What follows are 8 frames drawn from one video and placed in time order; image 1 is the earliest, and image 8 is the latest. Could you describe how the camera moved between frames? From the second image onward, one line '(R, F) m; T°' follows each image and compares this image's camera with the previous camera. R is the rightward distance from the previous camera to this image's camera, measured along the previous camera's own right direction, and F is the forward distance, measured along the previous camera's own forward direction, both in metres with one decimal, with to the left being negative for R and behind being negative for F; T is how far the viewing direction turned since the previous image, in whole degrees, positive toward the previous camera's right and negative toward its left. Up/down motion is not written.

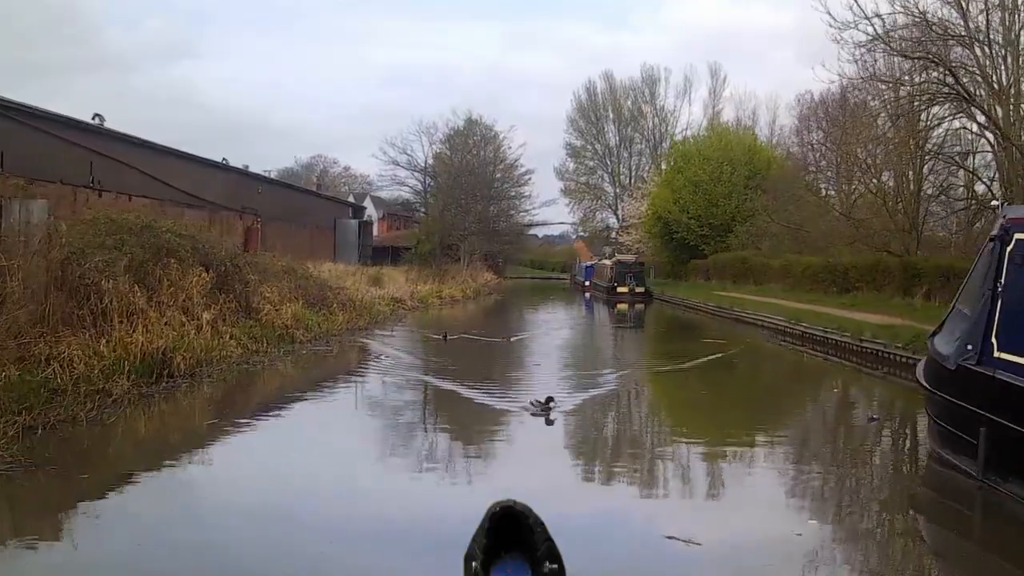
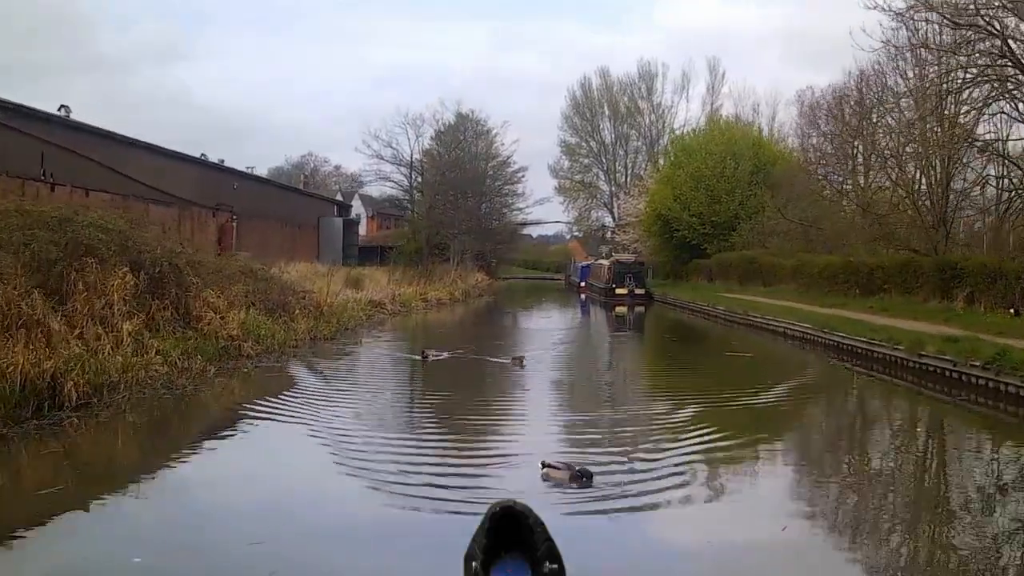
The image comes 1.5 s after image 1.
(+0.1, +2.1) m; 0°
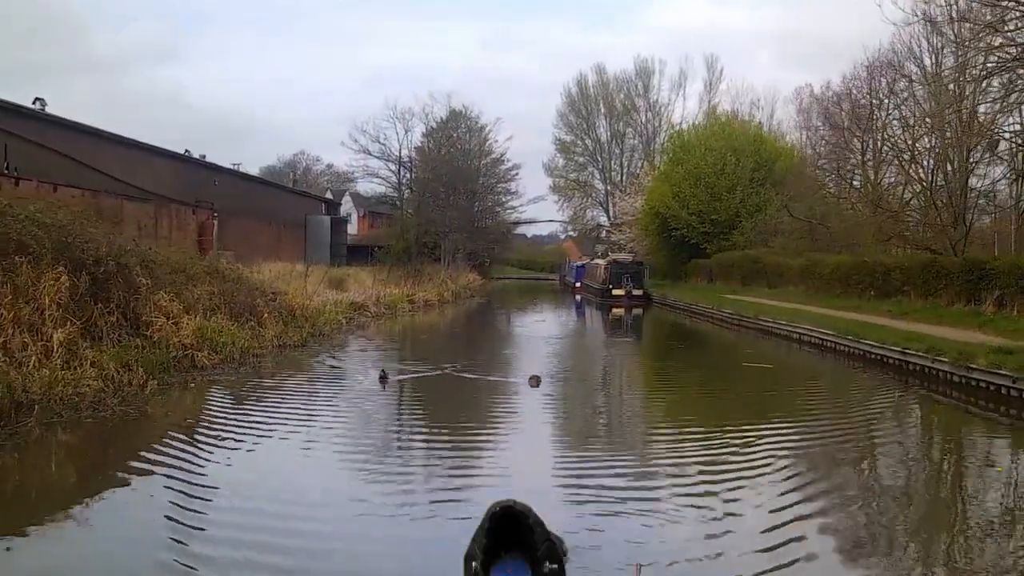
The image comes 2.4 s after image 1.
(+0.1, +1.3) m; 0°
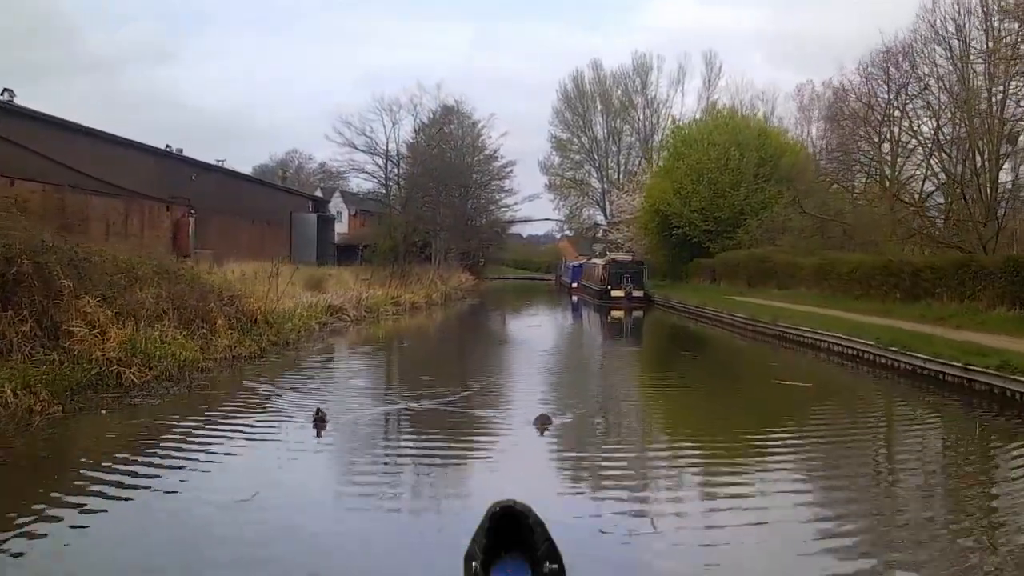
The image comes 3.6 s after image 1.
(+0.1, +1.6) m; 0°
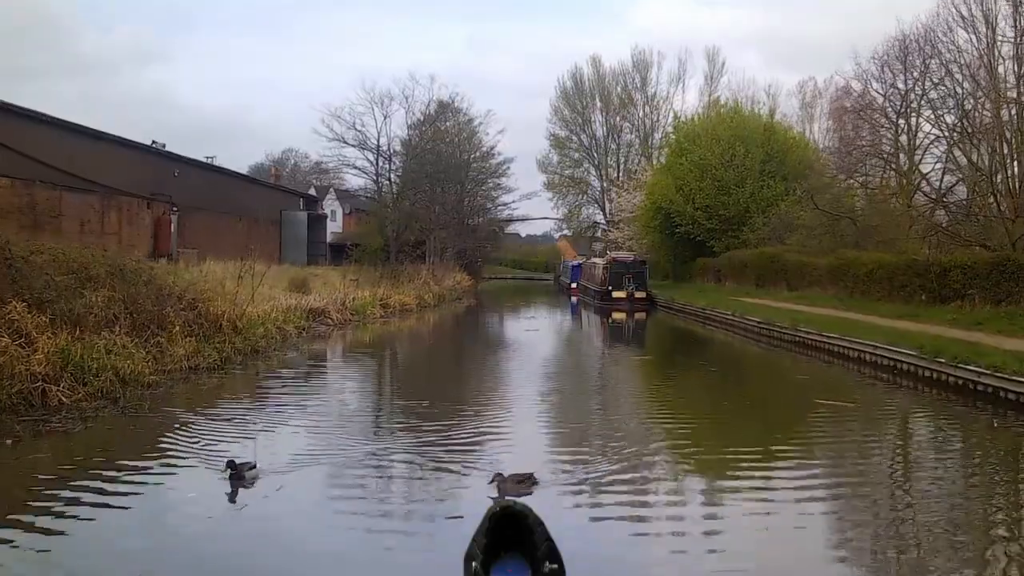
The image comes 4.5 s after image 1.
(+0.1, +1.2) m; 0°
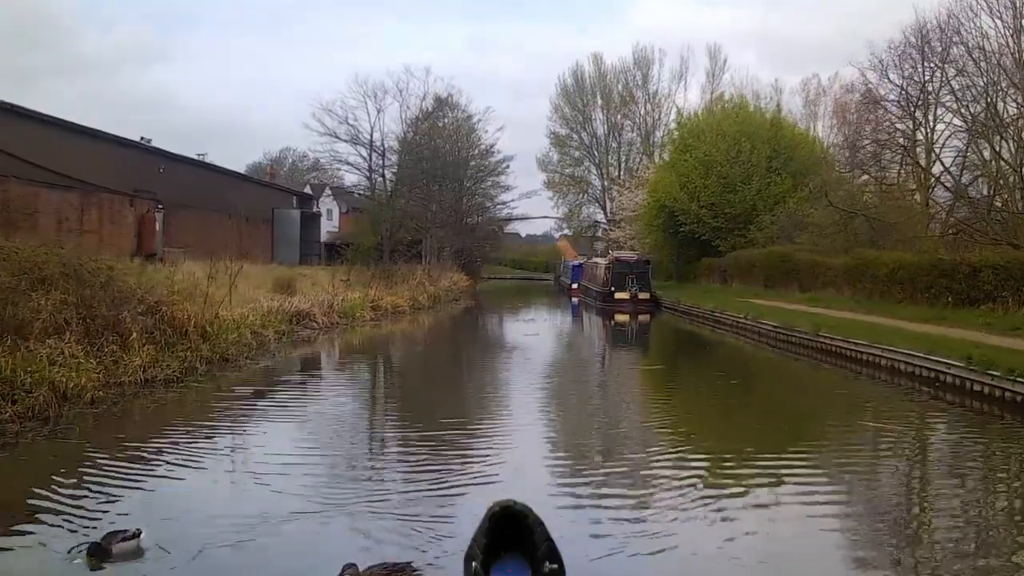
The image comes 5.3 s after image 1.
(0.0, +1.1) m; 0°
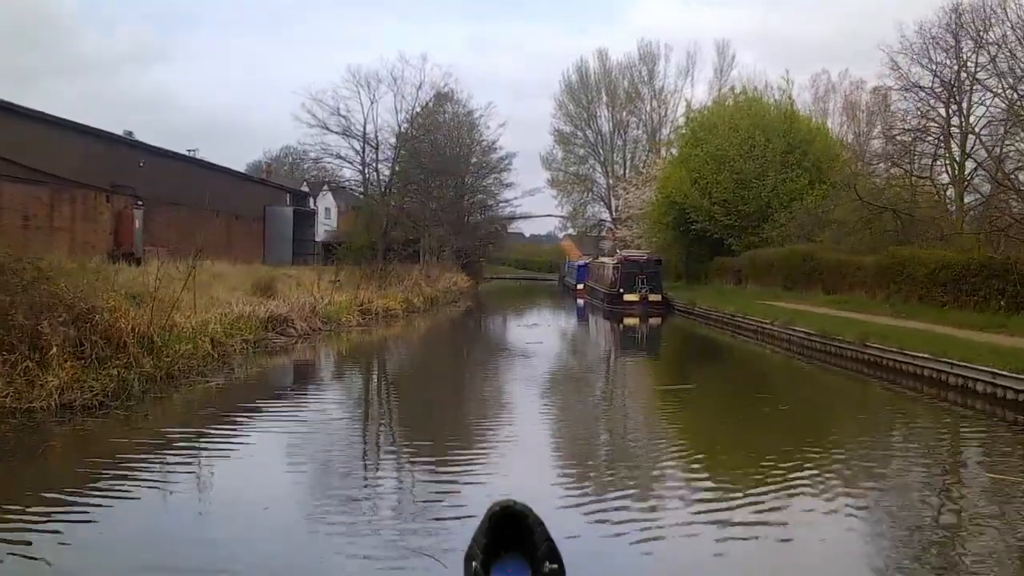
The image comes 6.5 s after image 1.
(+0.1, +1.6) m; 0°
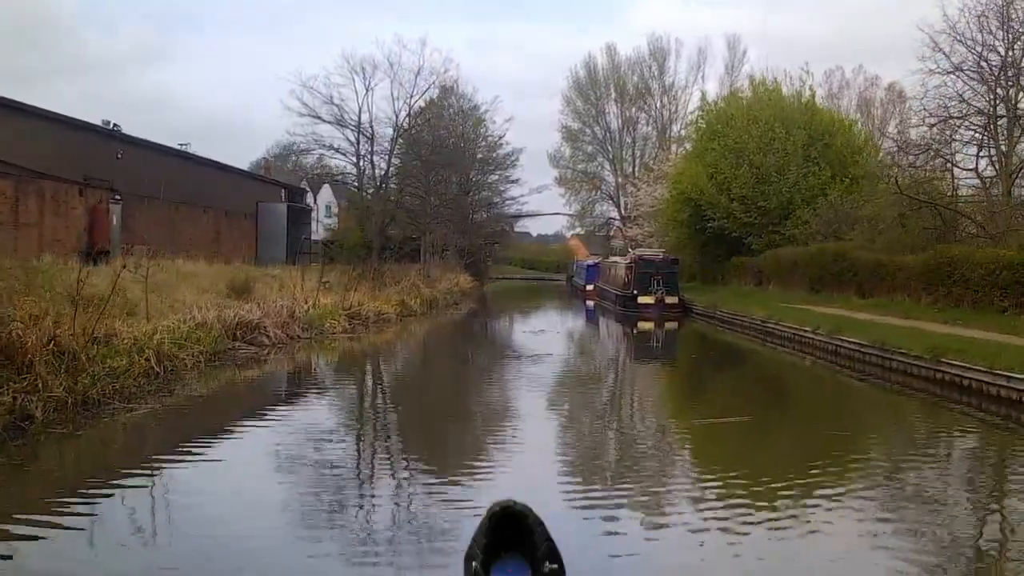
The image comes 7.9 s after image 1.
(+0.1, +1.7) m; 0°
